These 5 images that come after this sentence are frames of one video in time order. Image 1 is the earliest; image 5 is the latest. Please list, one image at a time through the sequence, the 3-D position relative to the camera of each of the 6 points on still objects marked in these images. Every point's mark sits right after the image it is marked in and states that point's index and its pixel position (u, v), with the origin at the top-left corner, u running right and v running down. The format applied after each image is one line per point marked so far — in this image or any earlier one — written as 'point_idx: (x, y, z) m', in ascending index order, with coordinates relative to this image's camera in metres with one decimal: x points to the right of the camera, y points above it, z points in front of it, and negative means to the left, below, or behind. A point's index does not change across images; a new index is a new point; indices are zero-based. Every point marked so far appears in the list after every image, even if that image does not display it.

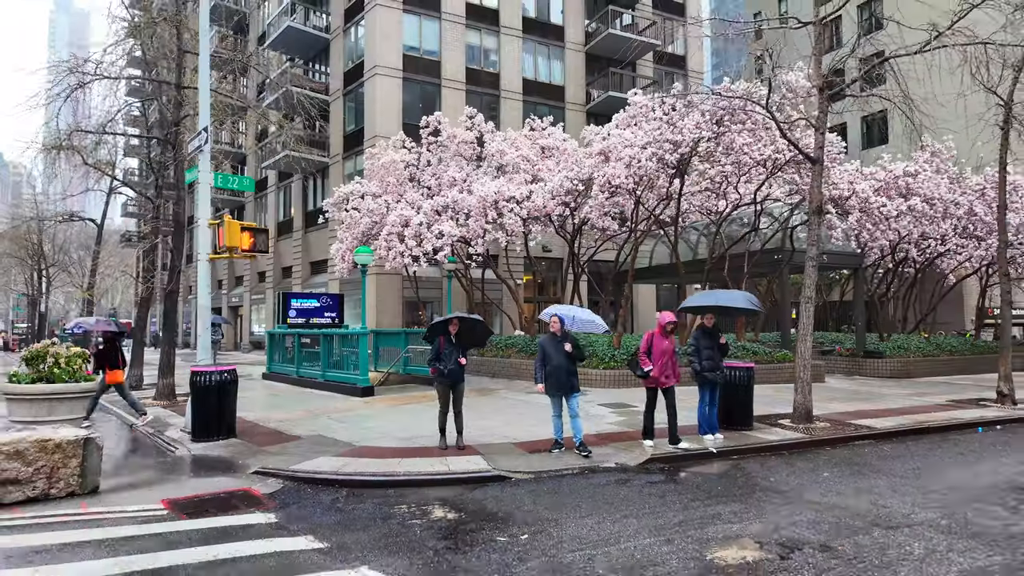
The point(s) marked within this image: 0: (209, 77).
0: (-5.7, +3.9, +11.1) m
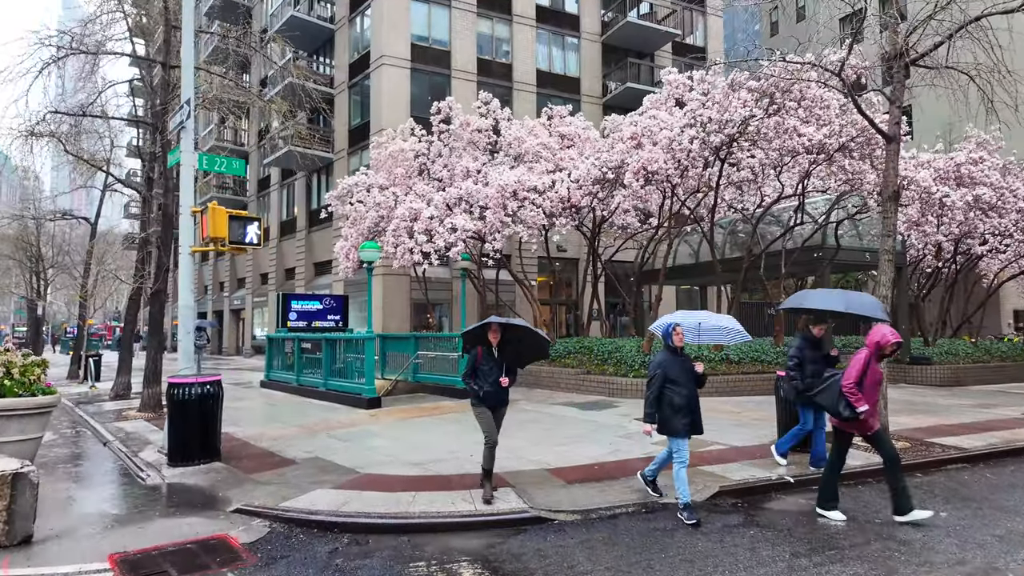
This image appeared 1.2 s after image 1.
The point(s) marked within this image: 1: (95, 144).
0: (-5.2, +4.0, +9.7) m
1: (-11.4, +3.9, +16.4) m
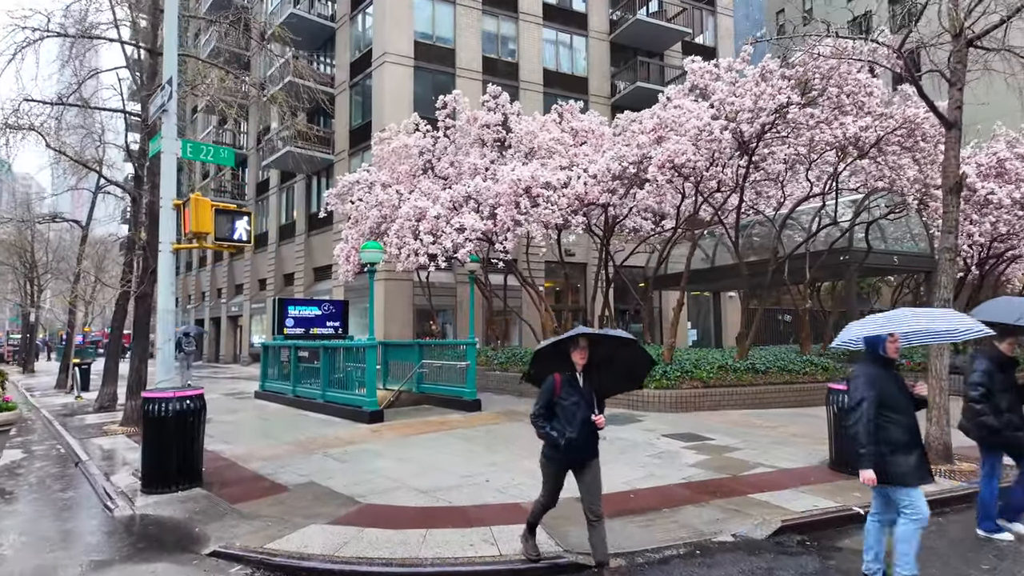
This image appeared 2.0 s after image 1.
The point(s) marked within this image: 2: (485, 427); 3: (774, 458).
0: (-4.9, +3.9, +8.8) m
1: (-11.1, +3.8, +15.4) m
2: (-0.5, -2.6, +11.0) m
3: (+3.8, -2.5, +8.6) m
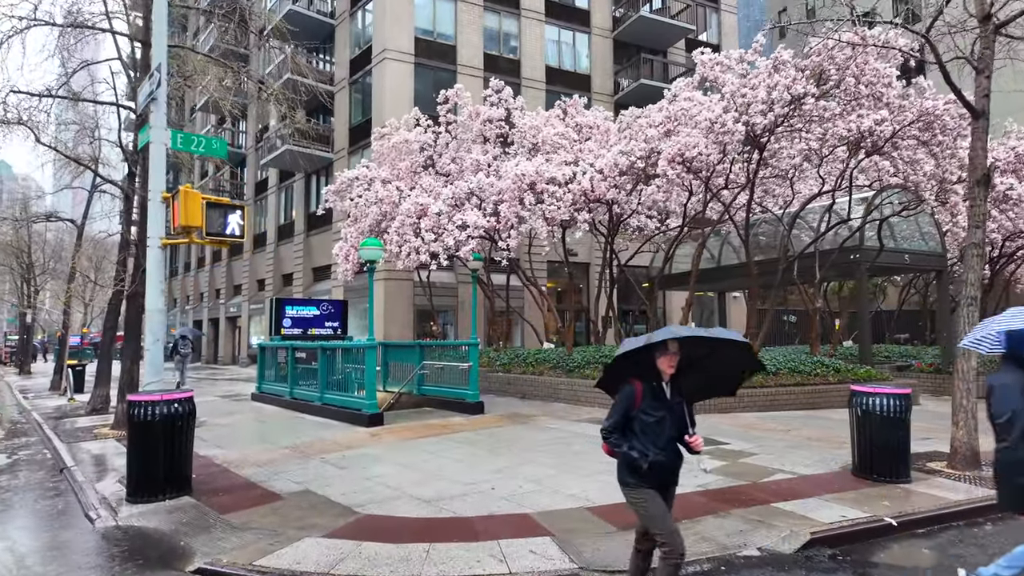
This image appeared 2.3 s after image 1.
0: (-4.9, +4.0, +8.4) m
1: (-11.1, +3.8, +15.1) m
2: (-0.4, -2.5, +10.6) m
3: (+3.9, -2.4, +8.2) m
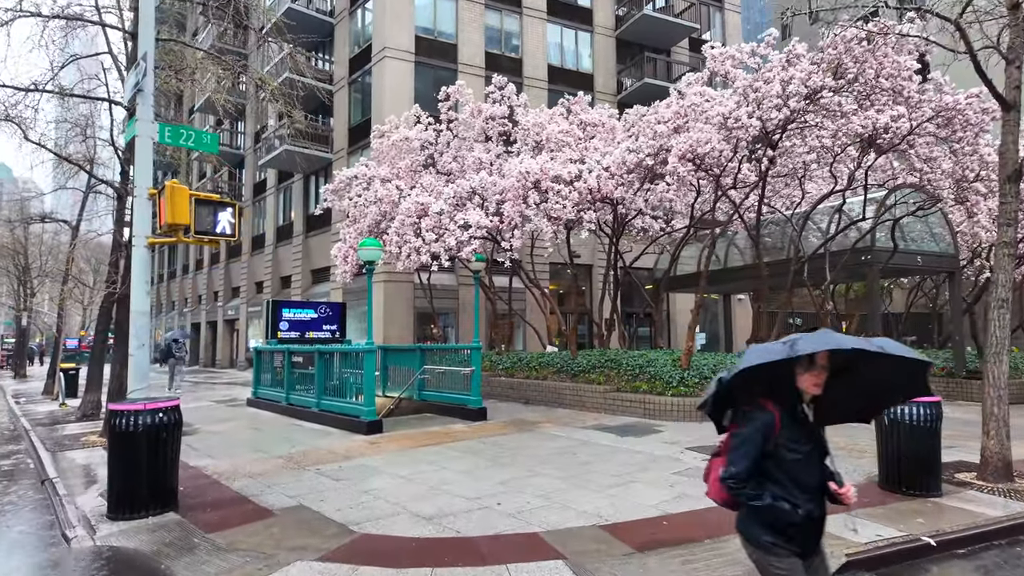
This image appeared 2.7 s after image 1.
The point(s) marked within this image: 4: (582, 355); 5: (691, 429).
0: (-4.8, +3.9, +8.0) m
1: (-11.0, +3.8, +14.7) m
2: (-0.3, -2.6, +10.2) m
3: (+3.9, -2.4, +7.8) m
4: (+1.8, -1.7, +15.2) m
5: (+3.2, -2.5, +10.8) m
